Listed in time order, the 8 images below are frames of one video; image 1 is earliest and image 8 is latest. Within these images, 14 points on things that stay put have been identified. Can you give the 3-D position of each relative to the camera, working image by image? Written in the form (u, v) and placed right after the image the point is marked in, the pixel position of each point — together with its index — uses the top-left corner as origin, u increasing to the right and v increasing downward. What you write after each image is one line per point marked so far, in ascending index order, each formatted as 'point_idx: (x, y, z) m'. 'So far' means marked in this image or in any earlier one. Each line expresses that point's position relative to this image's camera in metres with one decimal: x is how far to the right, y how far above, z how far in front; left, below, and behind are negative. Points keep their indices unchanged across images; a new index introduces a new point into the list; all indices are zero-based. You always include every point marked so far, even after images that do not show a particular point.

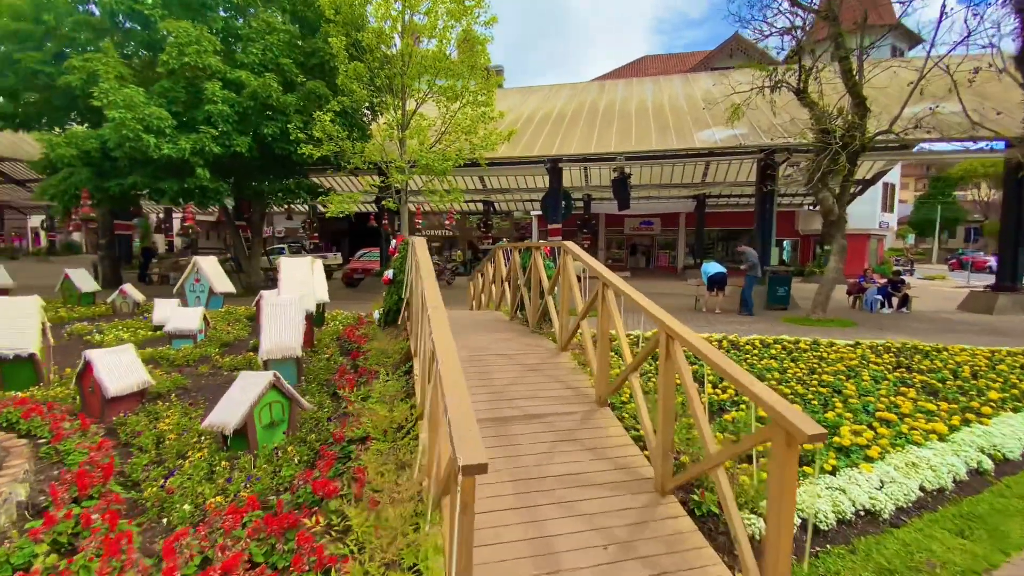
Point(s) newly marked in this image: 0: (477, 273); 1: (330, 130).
0: (-0.6, +0.3, +8.7) m
1: (-4.0, +3.5, +10.6) m
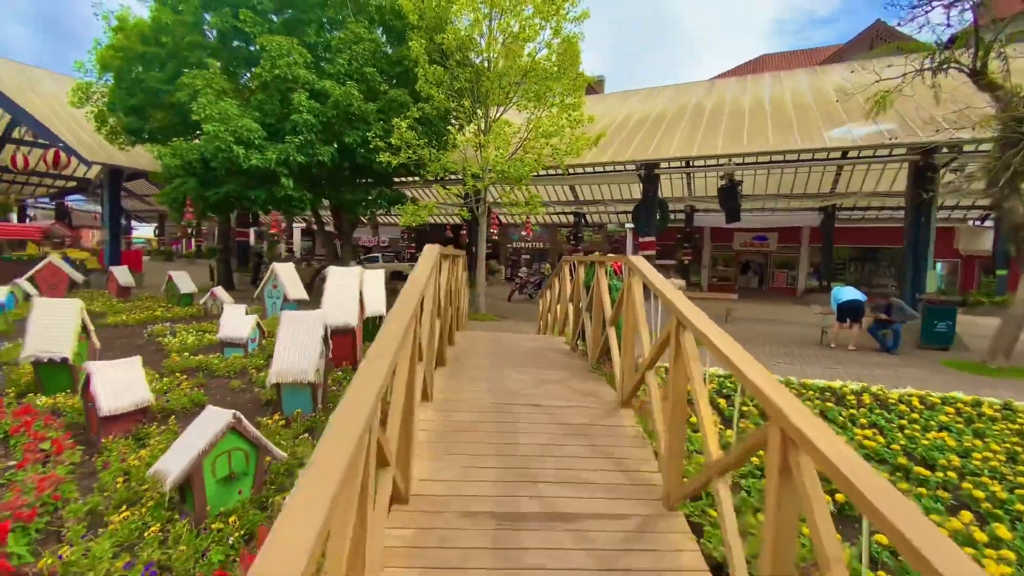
0: (+0.6, 0.0, +7.6) m
1: (-2.2, +3.2, +10.3) m
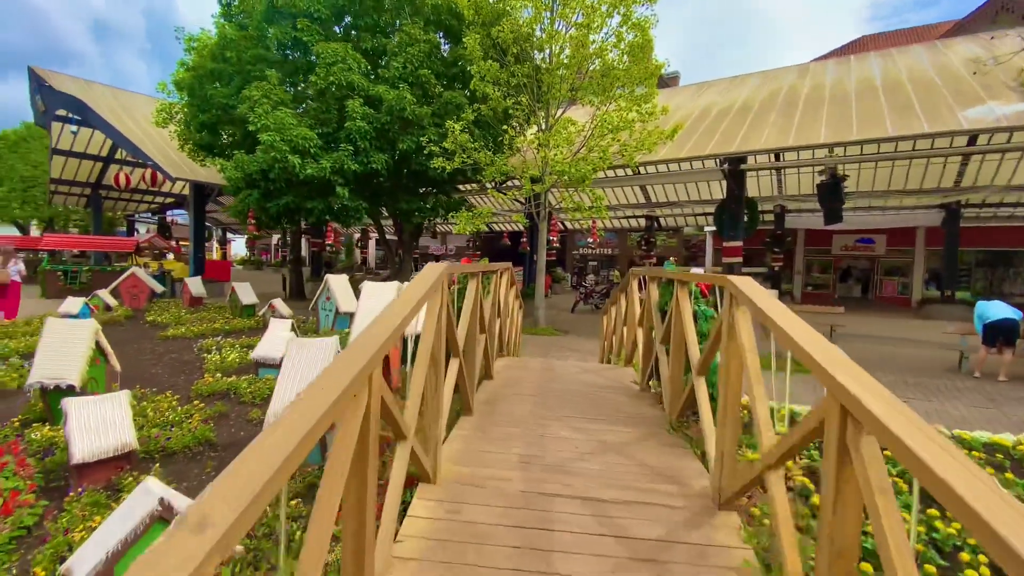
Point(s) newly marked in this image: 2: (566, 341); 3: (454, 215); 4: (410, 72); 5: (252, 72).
0: (+1.4, -0.3, +6.5) m
1: (-1.0, +3.0, +9.6) m
2: (+1.1, -1.2, +10.7) m
3: (-1.4, +1.7, +10.9) m
4: (-2.2, +4.6, +10.2) m
5: (-6.0, +5.0, +11.0) m
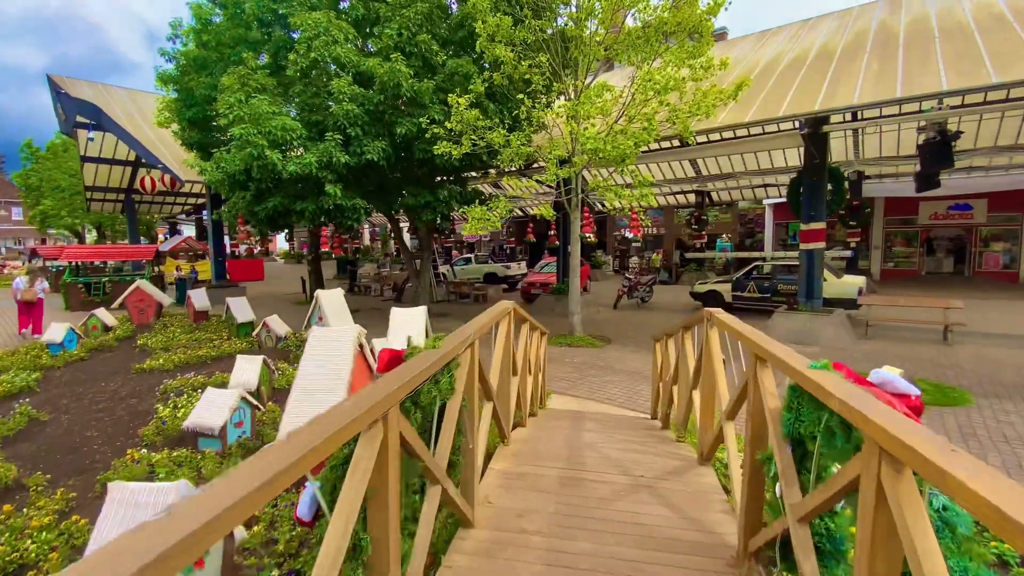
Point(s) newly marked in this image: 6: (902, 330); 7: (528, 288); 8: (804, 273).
0: (+1.5, -0.5, +4.7) m
1: (-0.7, +2.8, +7.8) m
2: (+1.7, -1.2, +8.8) m
3: (-0.9, +1.5, +9.2) m
4: (-1.9, +4.4, +8.5) m
5: (-5.6, +4.7, +9.5) m
6: (+8.4, -0.9, +10.3) m
7: (+0.5, 0.0, +15.4) m
8: (+6.4, +0.3, +10.4) m
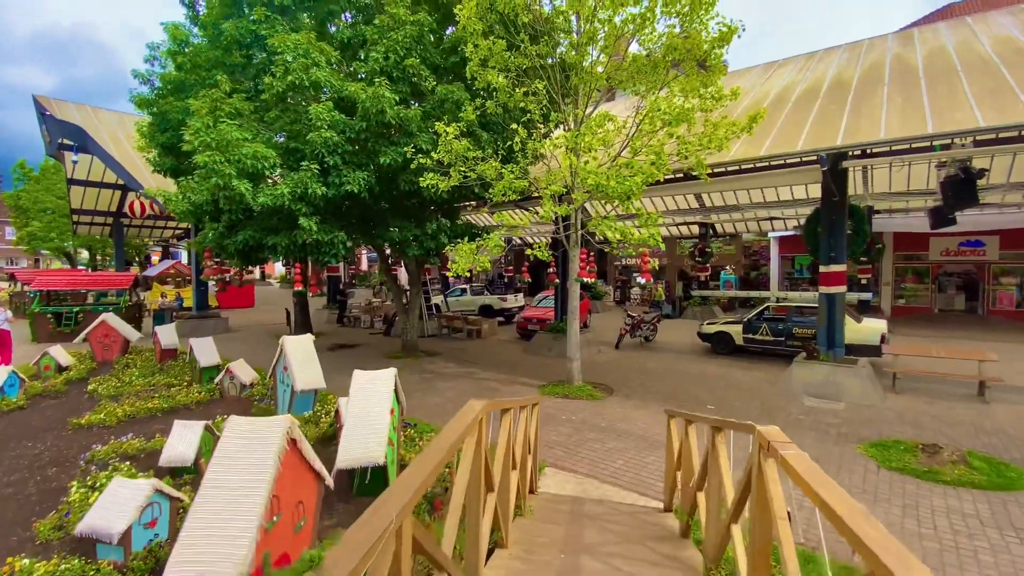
0: (+1.4, -1.1, +3.8) m
1: (-0.8, +2.1, +7.1) m
2: (+1.6, -2.0, +7.9) m
3: (-1.0, +0.8, +8.4) m
4: (-1.9, +3.7, +7.8) m
5: (-5.7, +4.0, +8.9) m
6: (+8.3, -1.8, +9.4) m
7: (+0.3, -1.1, +14.5) m
8: (+6.3, -0.6, +9.5) m
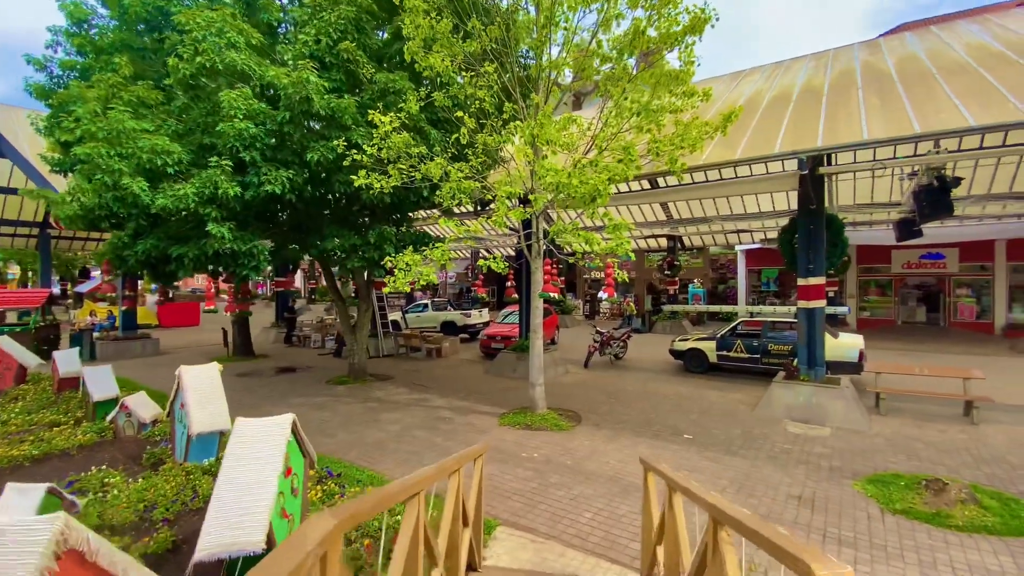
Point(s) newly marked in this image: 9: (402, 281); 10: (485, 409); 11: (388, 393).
0: (+1.0, -1.2, +2.9) m
1: (-1.4, +1.8, +6.1) m
2: (+0.9, -2.3, +6.9) m
3: (-1.8, +0.5, +7.4) m
4: (-2.7, +3.4, +6.8) m
5: (-6.5, +3.6, +7.7) m
6: (+7.5, -2.1, +8.8) m
7: (-0.7, -1.5, +13.5) m
8: (+5.4, -0.9, +8.9) m
9: (-1.7, +0.1, +7.1) m
10: (-0.5, -2.2, +8.5) m
11: (-2.6, -2.2, +9.9) m
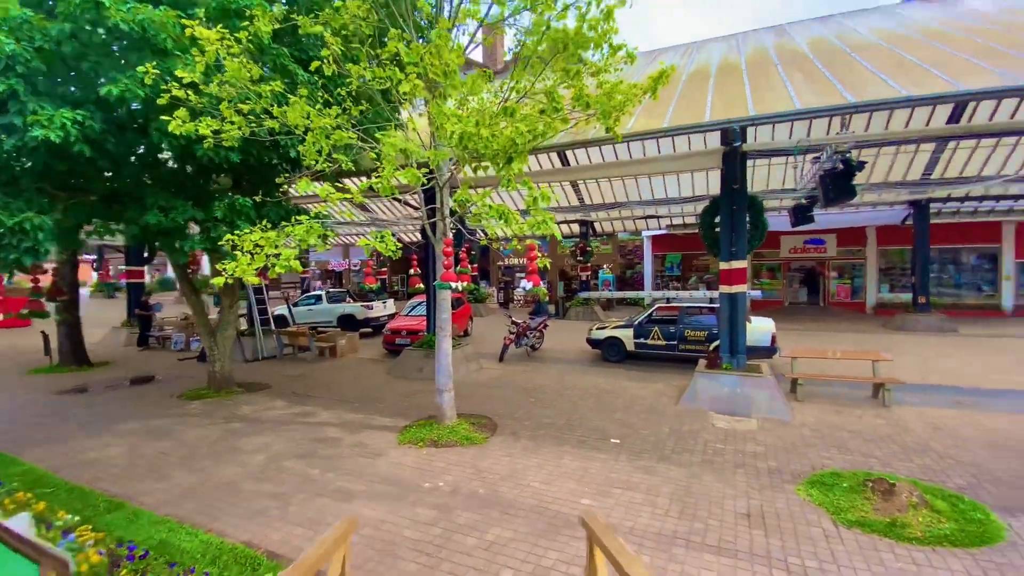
0: (+0.5, -1.1, +1.7) m
1: (-2.5, +1.9, +4.5) m
2: (-0.3, -2.1, +5.8) m
3: (-3.0, +0.6, +5.7) m
4: (-3.8, +3.5, +4.9) m
5: (-7.8, +3.7, +5.0) m
6: (+5.8, -1.8, +8.8) m
7: (-3.1, -1.2, +11.9) m
8: (+3.8, -0.6, +8.5) m
9: (-2.9, +0.2, +5.4) m
10: (-1.9, -2.0, +7.1) m
11: (-4.3, -2.0, +8.0) m
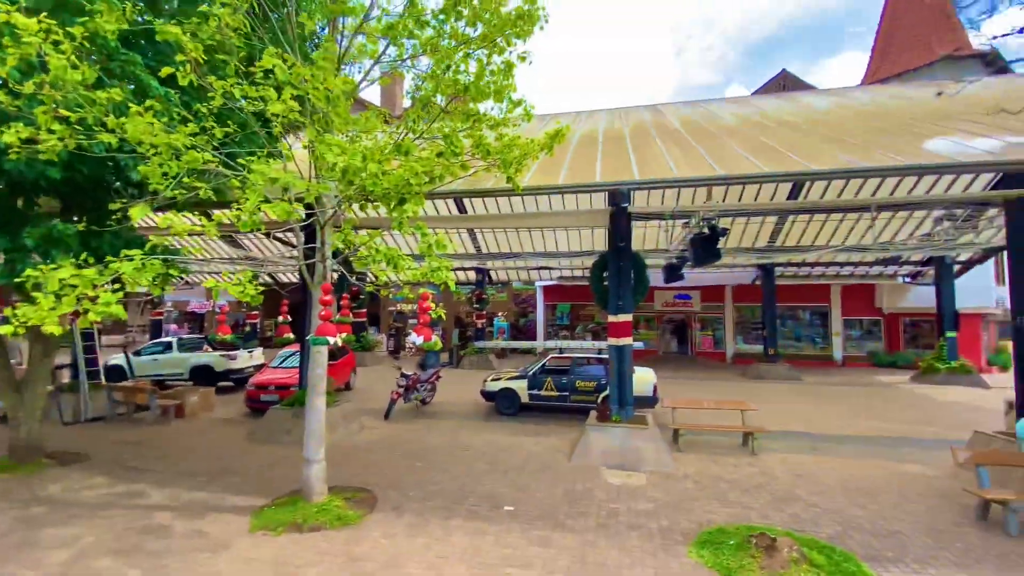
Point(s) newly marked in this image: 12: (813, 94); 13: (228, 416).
0: (+0.1, -1.4, +1.3) m
1: (-3.4, +1.6, +3.6) m
2: (-1.6, -2.7, +4.9) m
3: (-4.2, +0.1, +4.5) m
4: (-4.7, +3.1, +3.9) m
5: (-8.6, +3.4, +3.1) m
6: (+3.8, -2.8, +9.2) m
7: (-5.6, -2.3, +10.4) m
8: (+1.9, -1.6, +8.6) m
9: (-4.0, -0.2, +4.3) m
10: (-3.4, -2.6, +5.9) m
11: (-5.9, -2.7, +6.3) m
12: (+8.1, +5.2, +12.6) m
13: (-6.1, -2.8, +10.3) m
